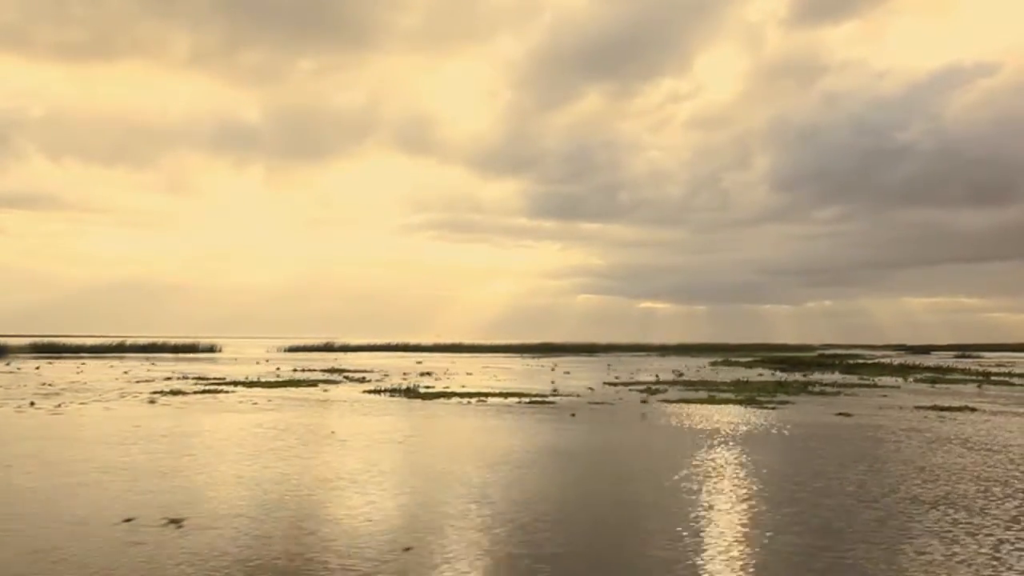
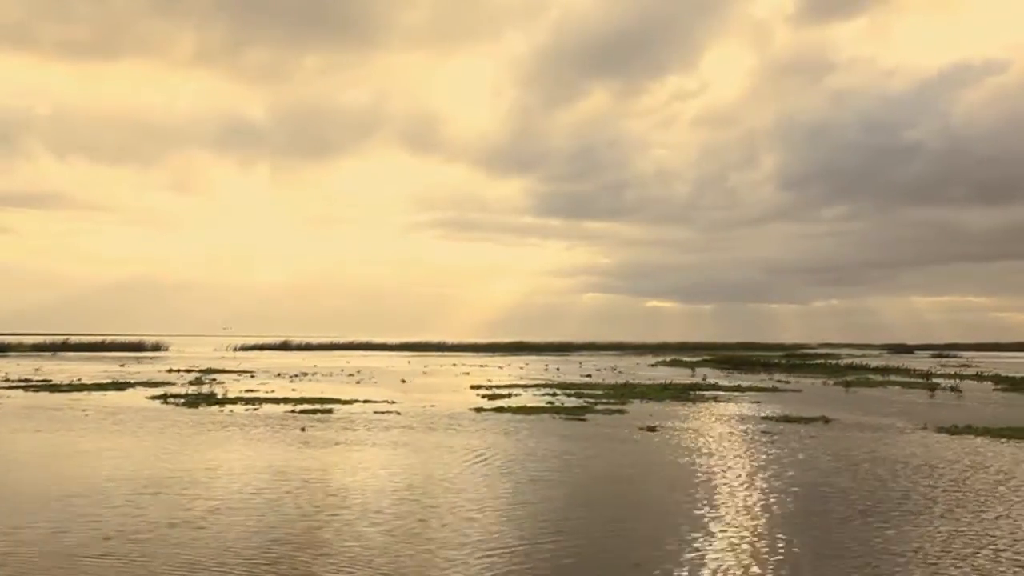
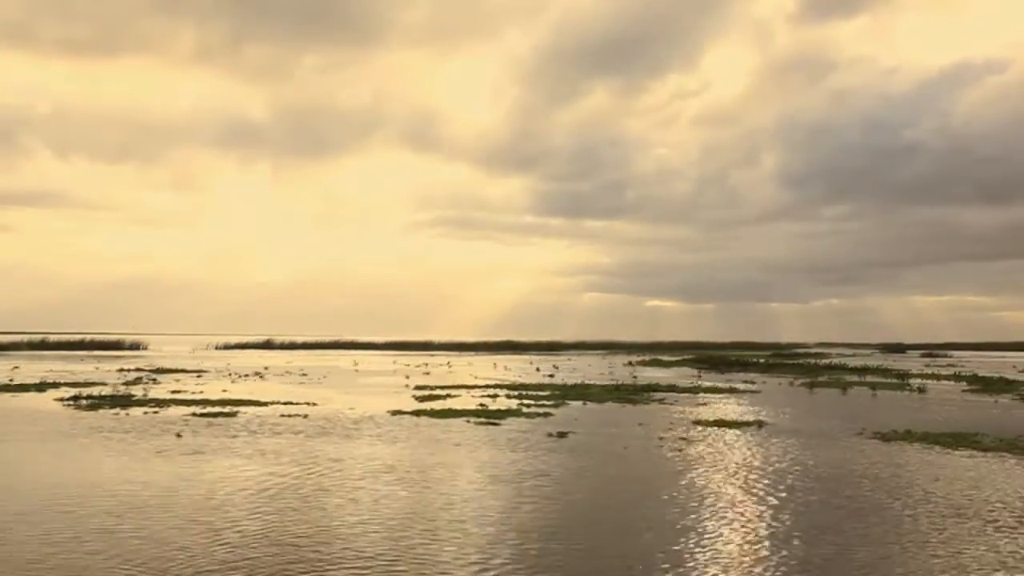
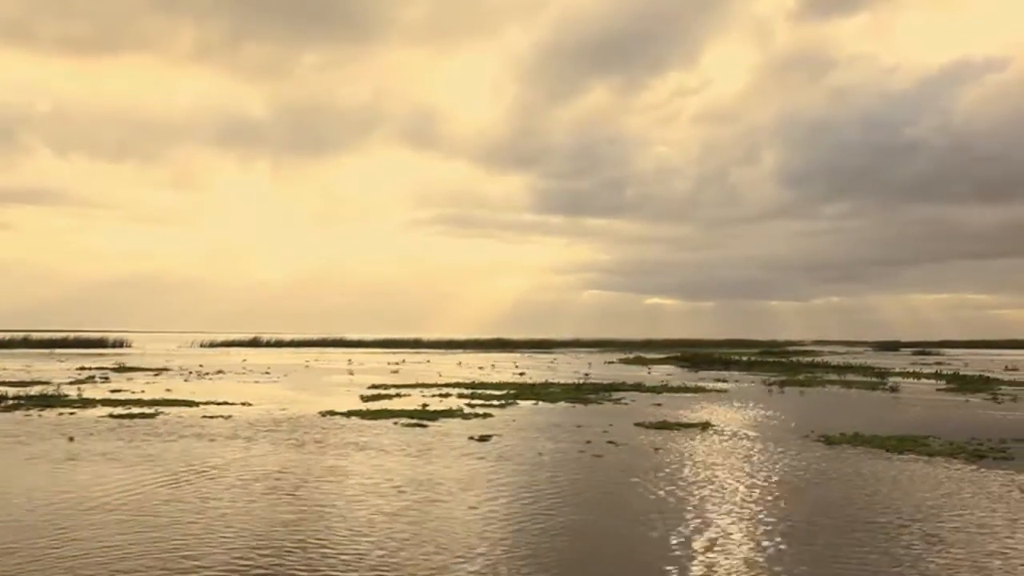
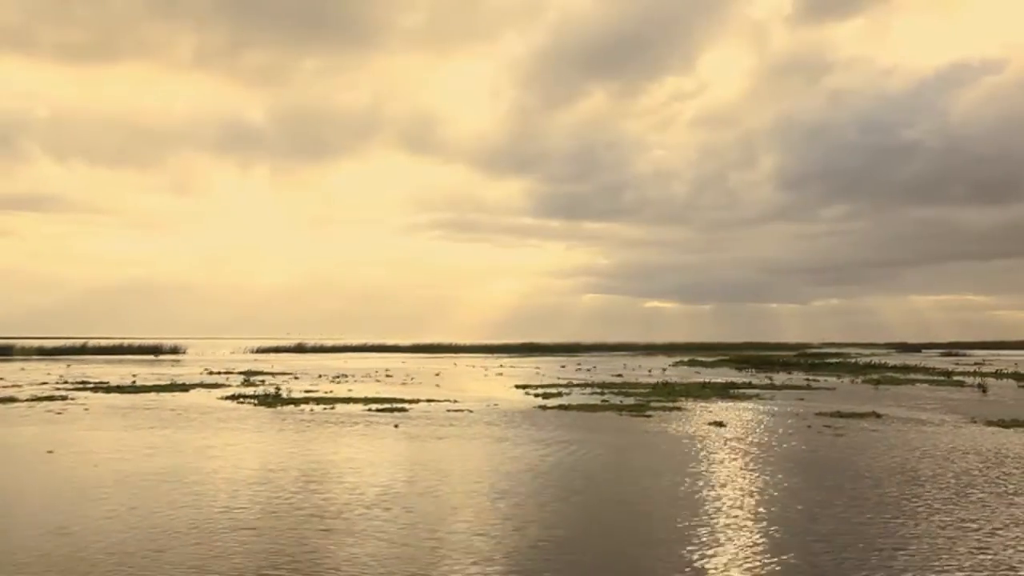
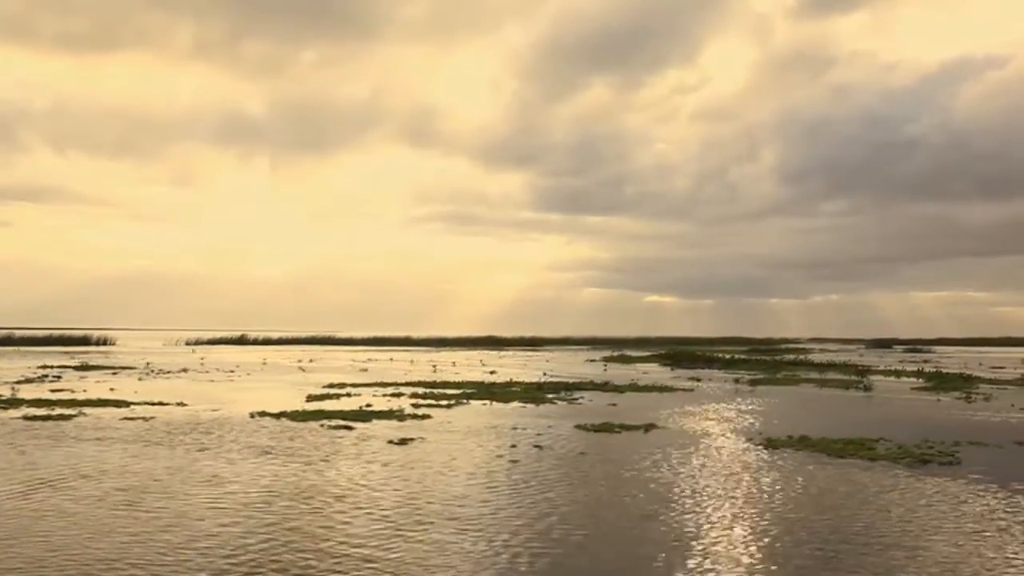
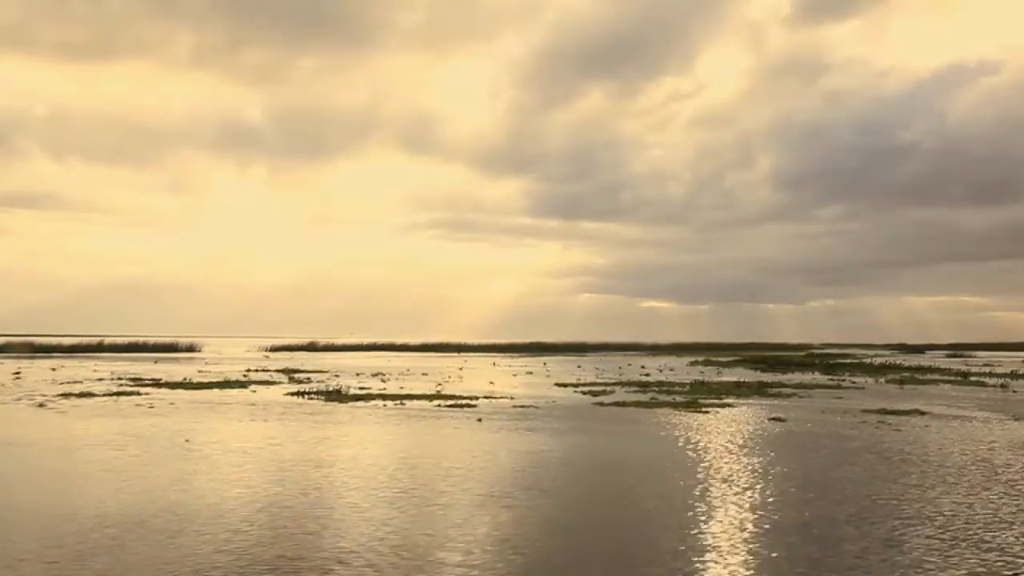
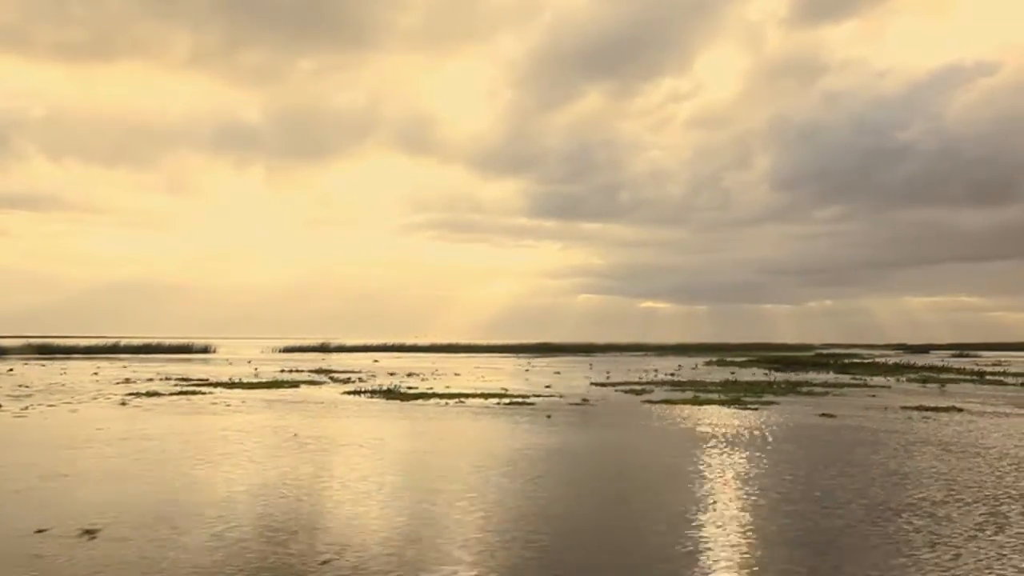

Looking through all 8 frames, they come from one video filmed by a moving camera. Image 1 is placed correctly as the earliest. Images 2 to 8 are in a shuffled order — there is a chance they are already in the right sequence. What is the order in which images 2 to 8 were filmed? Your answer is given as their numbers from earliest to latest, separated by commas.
8, 7, 5, 2, 3, 4, 6
